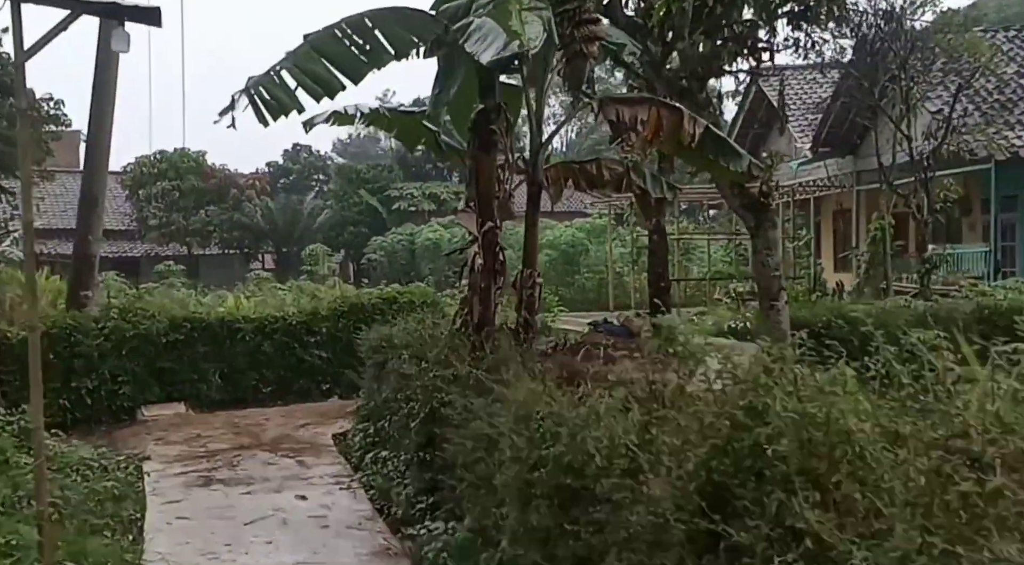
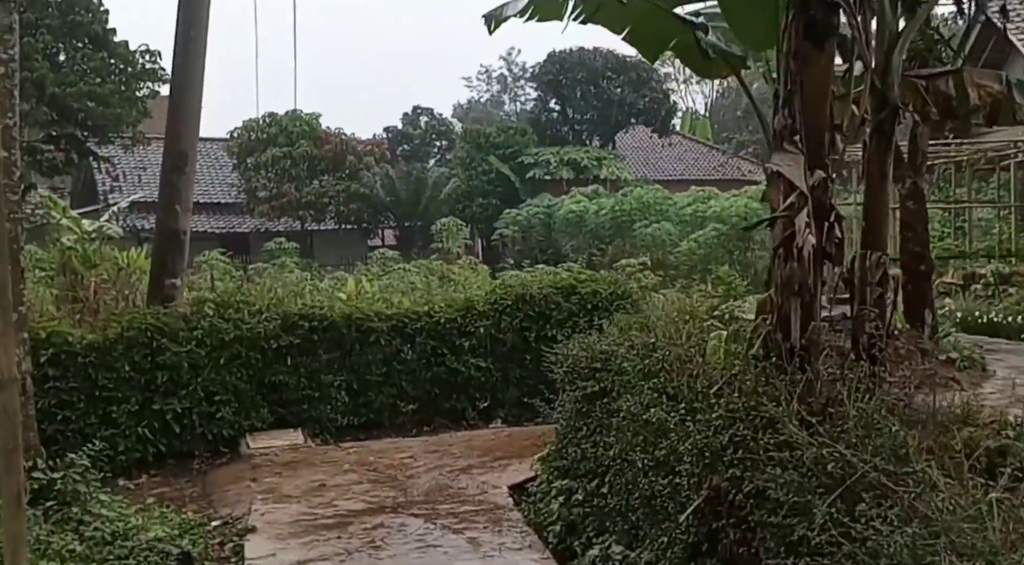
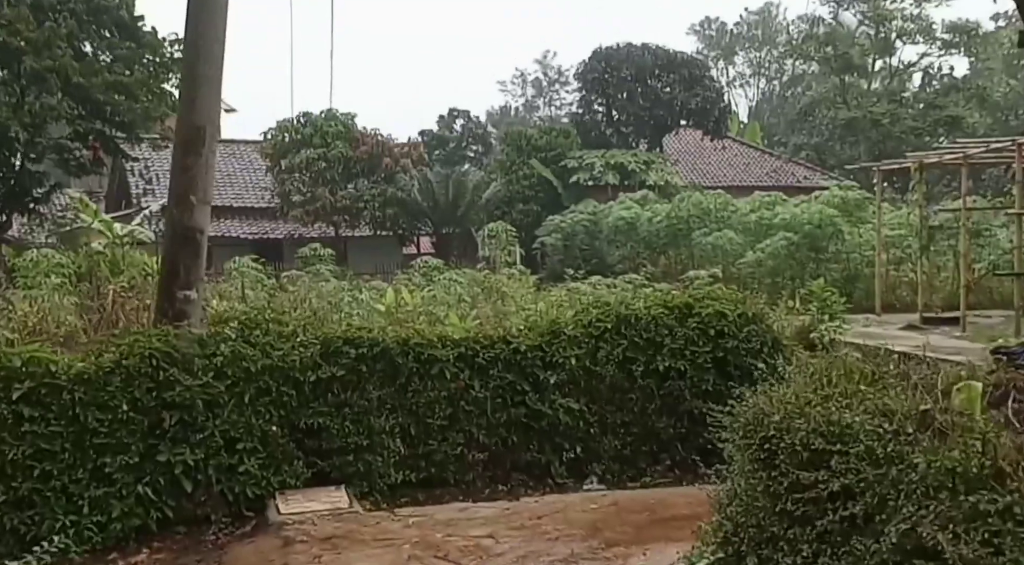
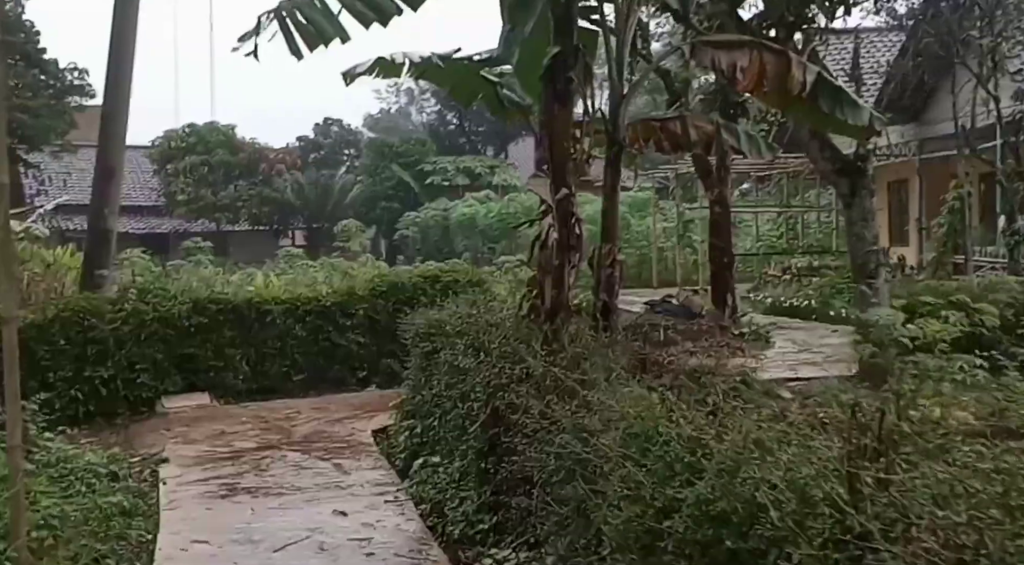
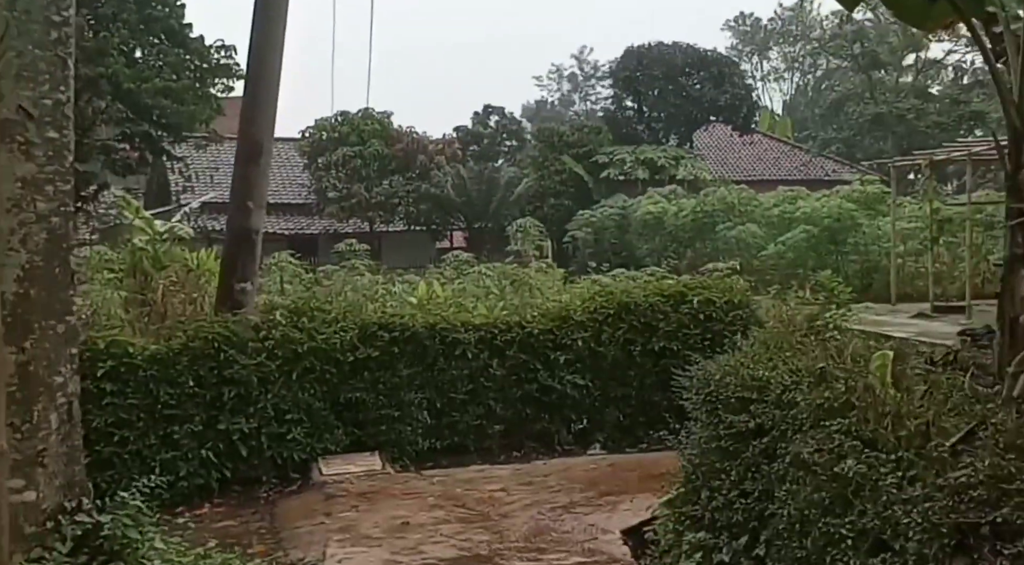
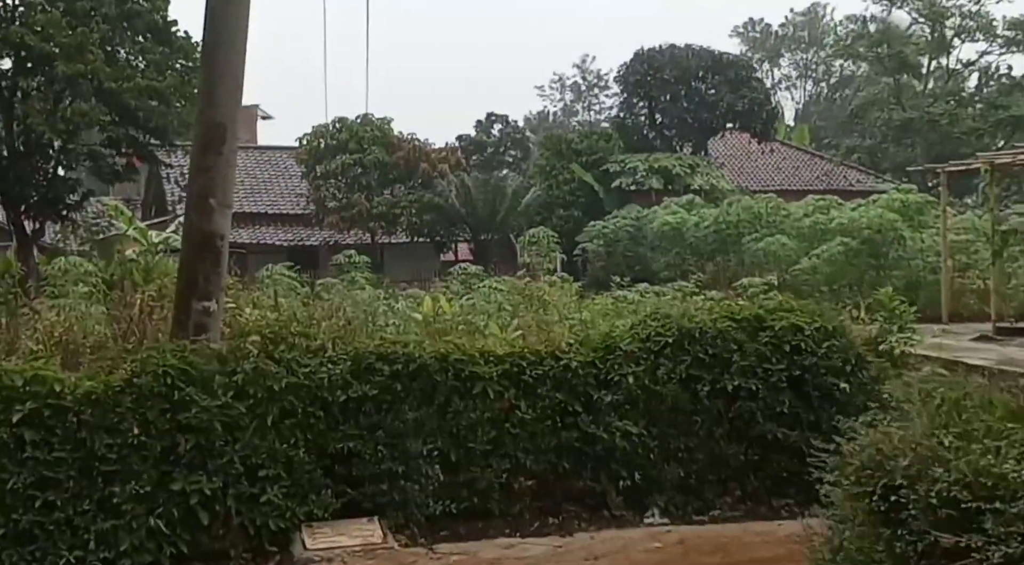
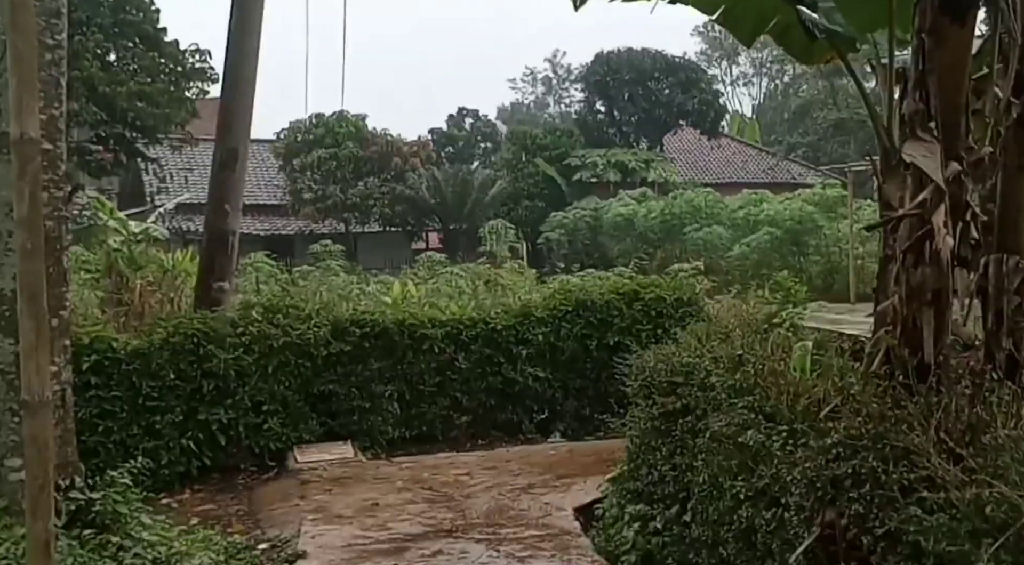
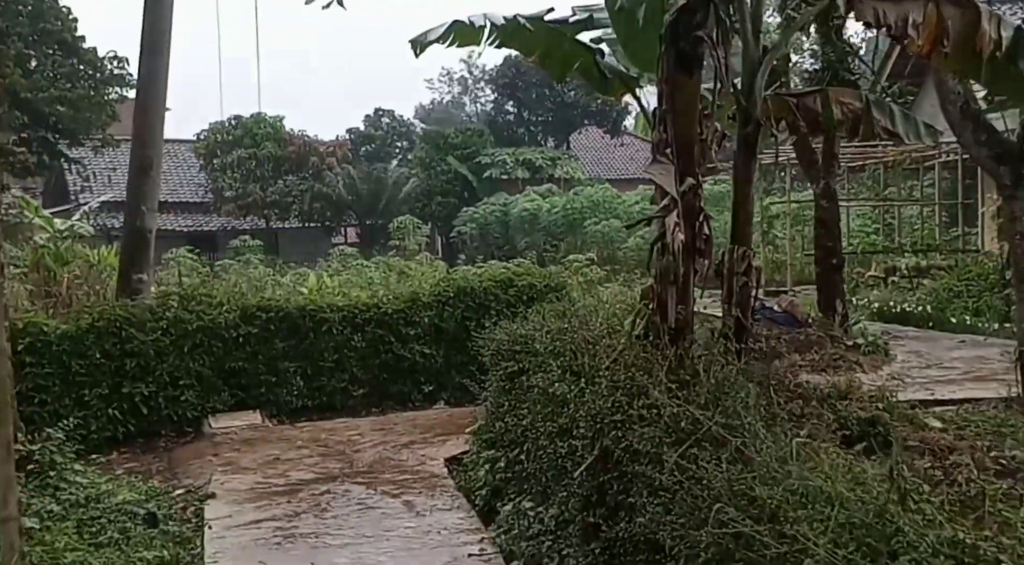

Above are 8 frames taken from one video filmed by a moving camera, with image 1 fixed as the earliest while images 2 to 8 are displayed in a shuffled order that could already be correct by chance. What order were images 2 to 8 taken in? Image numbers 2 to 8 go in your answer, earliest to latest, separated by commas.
4, 8, 2, 7, 5, 3, 6
